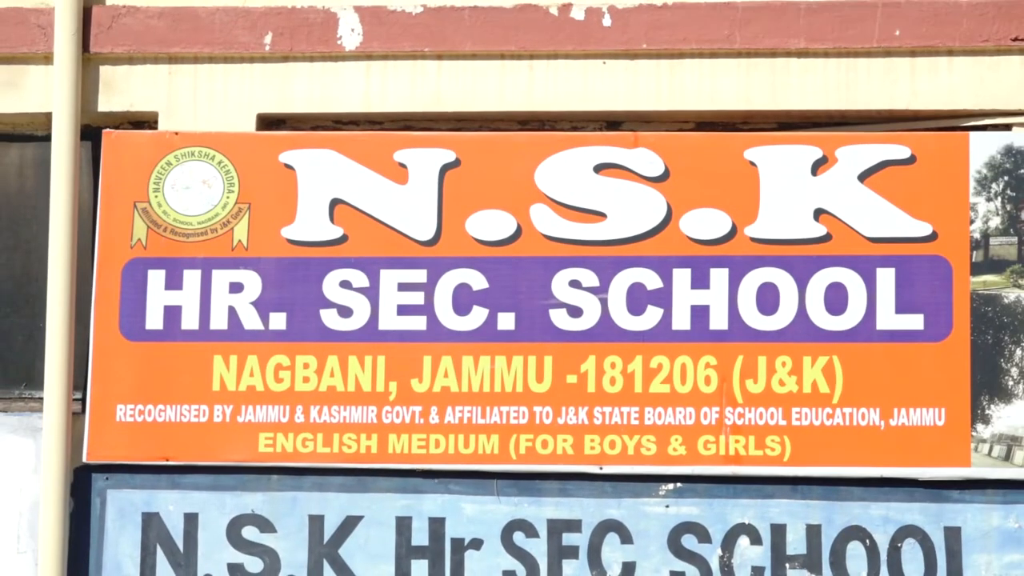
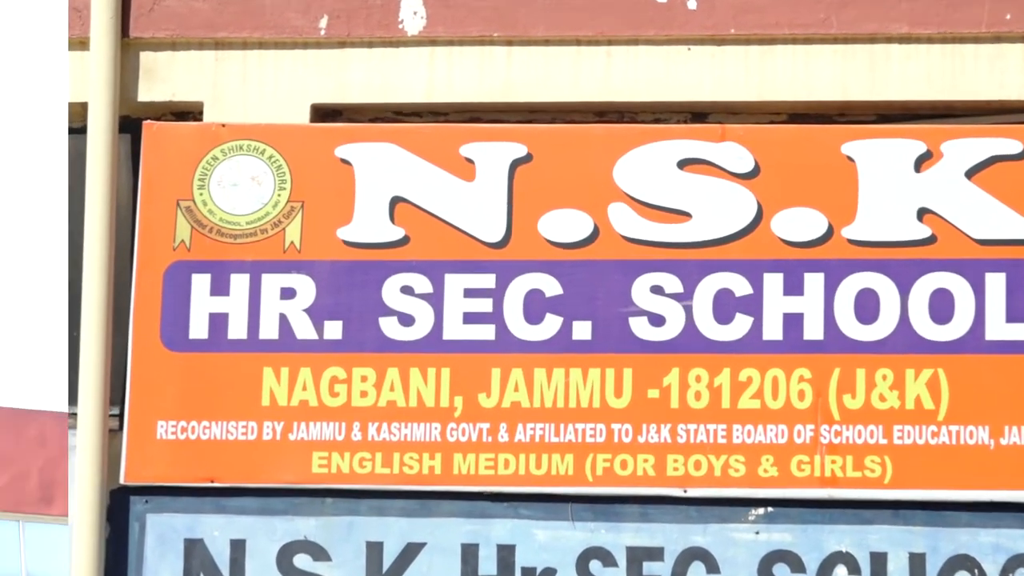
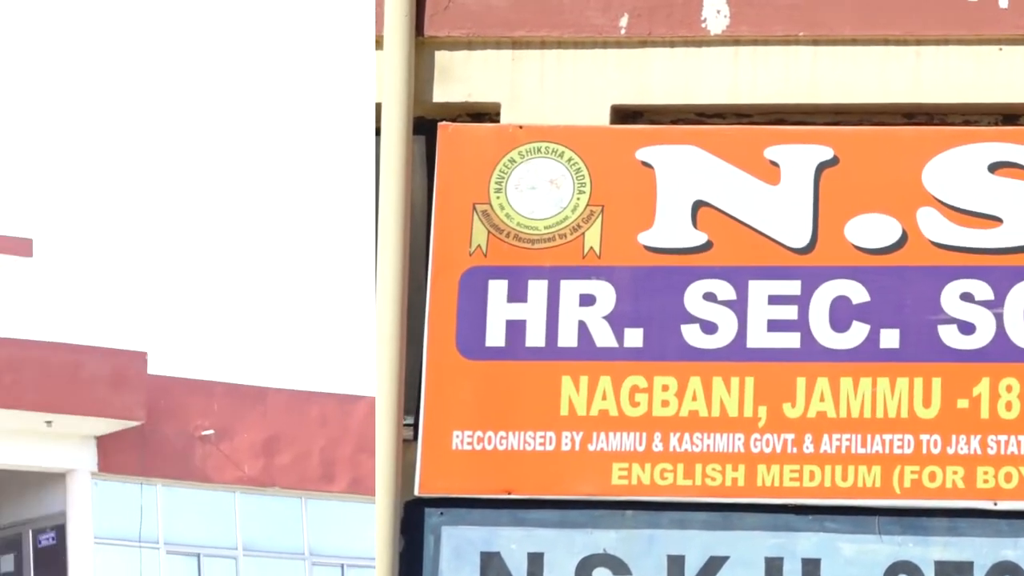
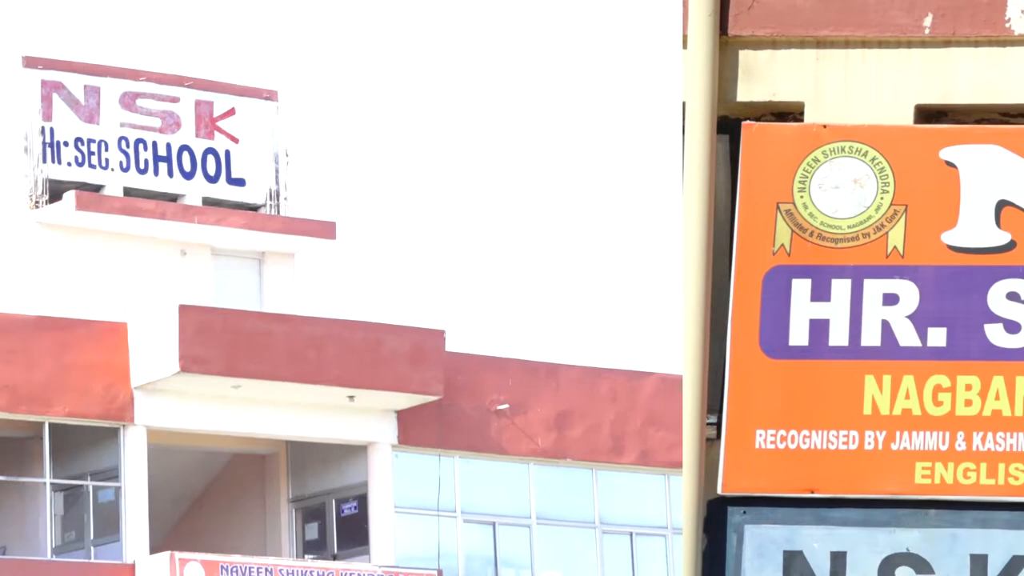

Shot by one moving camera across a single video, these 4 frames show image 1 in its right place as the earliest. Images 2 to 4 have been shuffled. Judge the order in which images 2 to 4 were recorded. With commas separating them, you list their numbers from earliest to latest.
2, 3, 4
